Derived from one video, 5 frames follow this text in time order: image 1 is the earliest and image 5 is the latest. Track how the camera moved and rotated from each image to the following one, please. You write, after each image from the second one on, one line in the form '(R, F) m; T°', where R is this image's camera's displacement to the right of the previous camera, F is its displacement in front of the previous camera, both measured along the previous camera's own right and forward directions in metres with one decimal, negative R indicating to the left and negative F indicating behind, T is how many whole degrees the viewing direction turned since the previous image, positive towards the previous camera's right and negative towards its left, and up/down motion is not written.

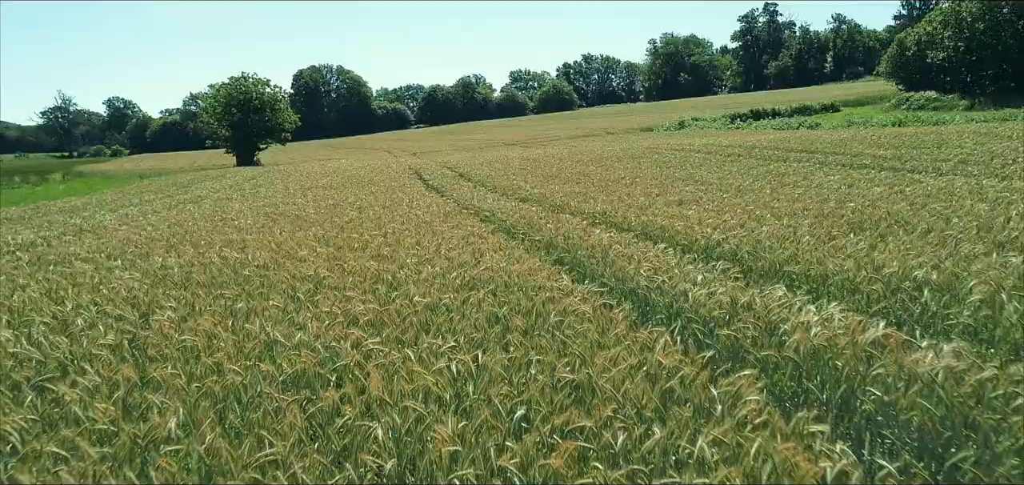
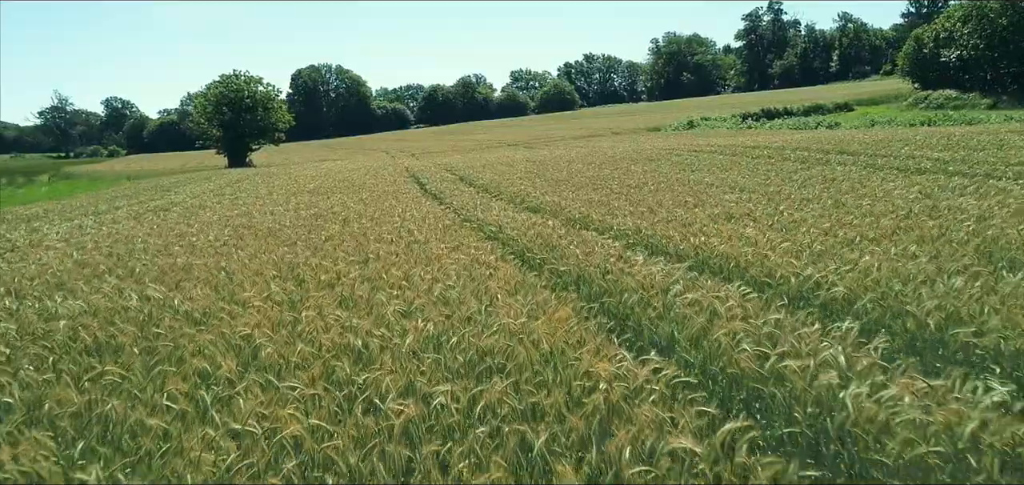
(-0.2, +1.9) m; 0°
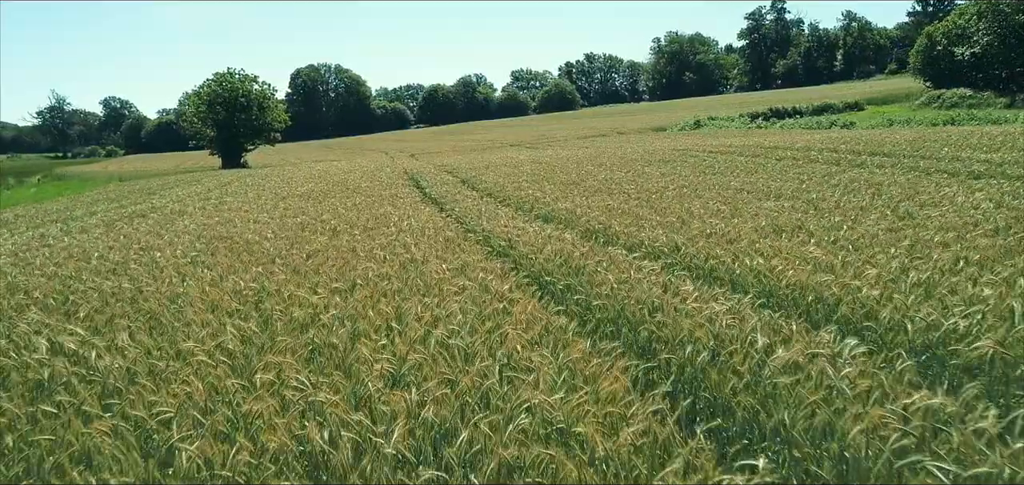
(-0.2, +1.3) m; 0°
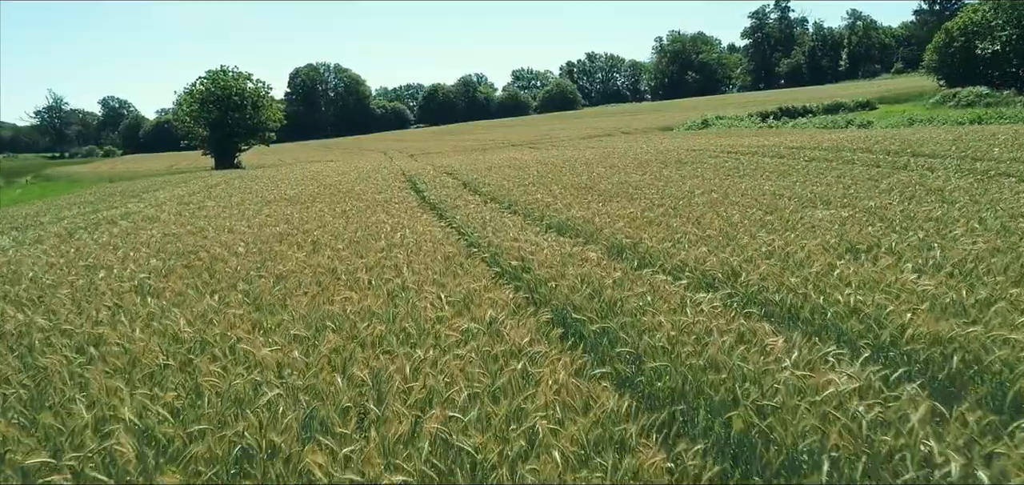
(-0.2, +1.4) m; 0°
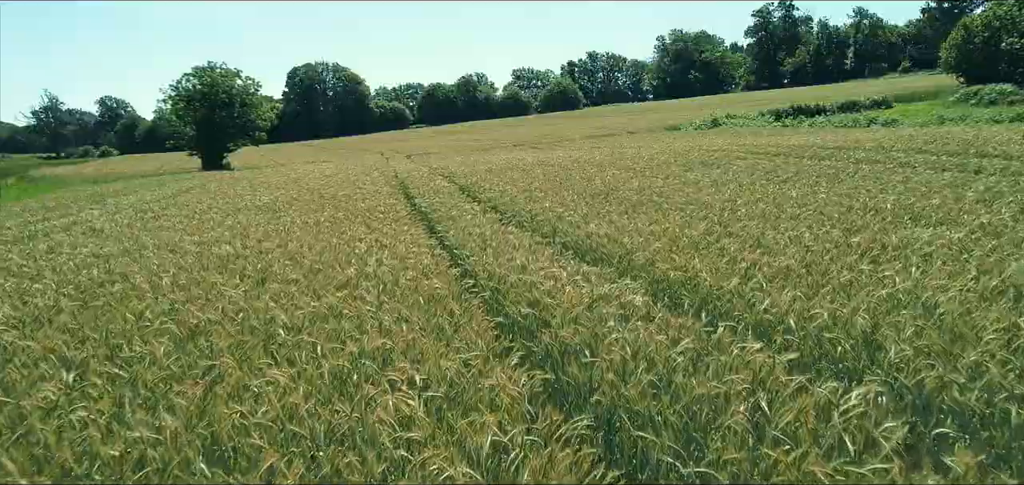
(-0.1, +2.0) m; 0°
